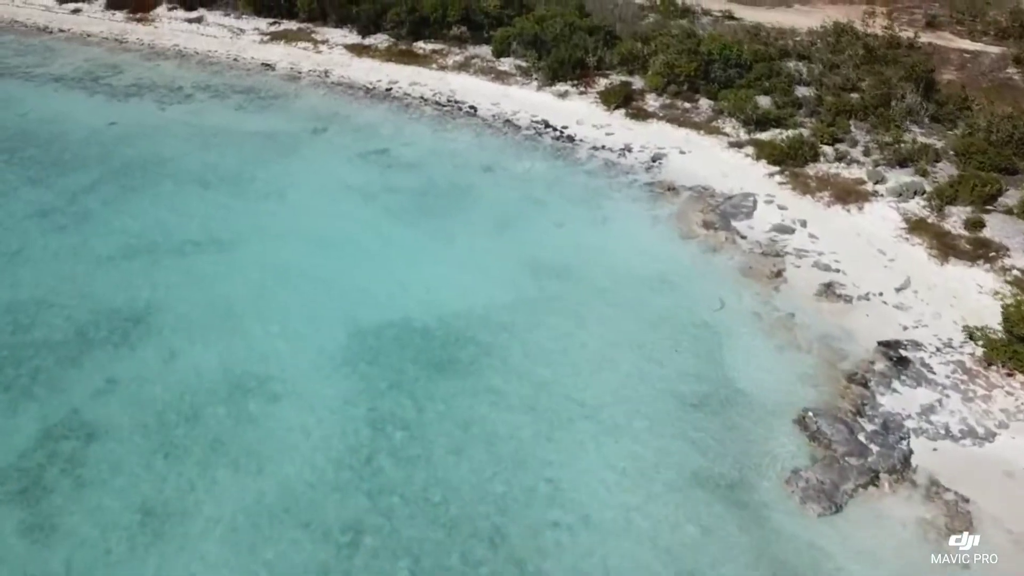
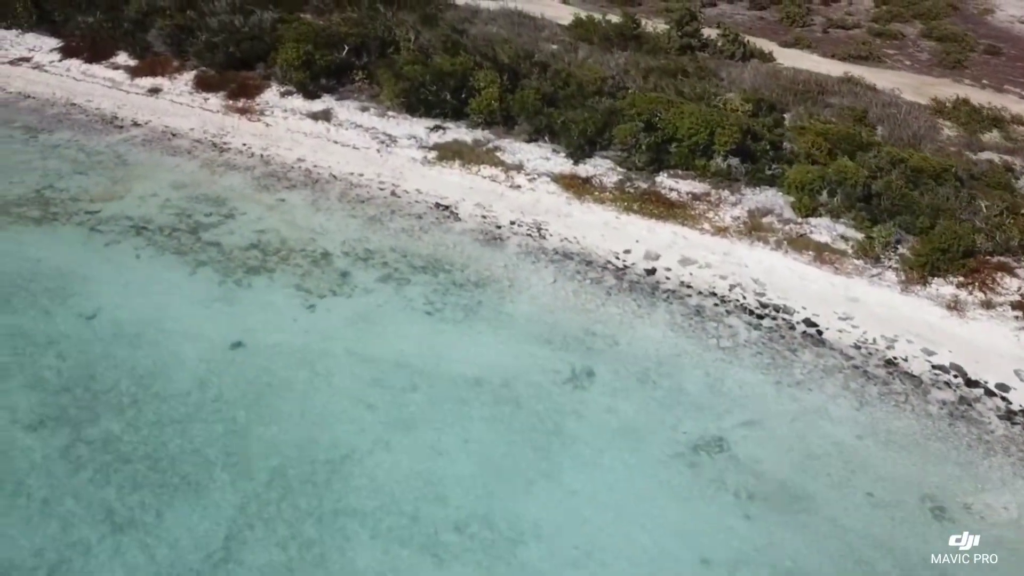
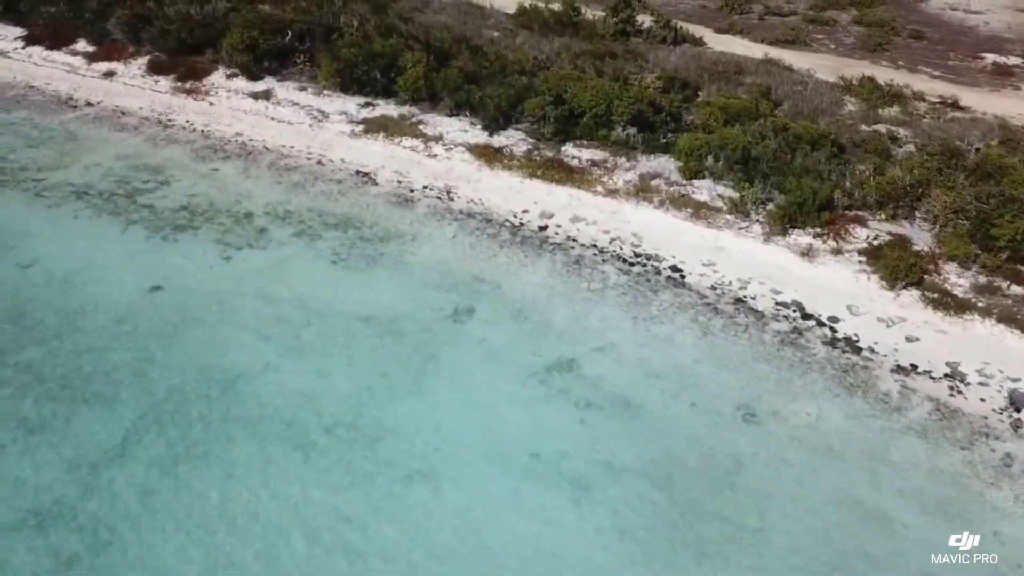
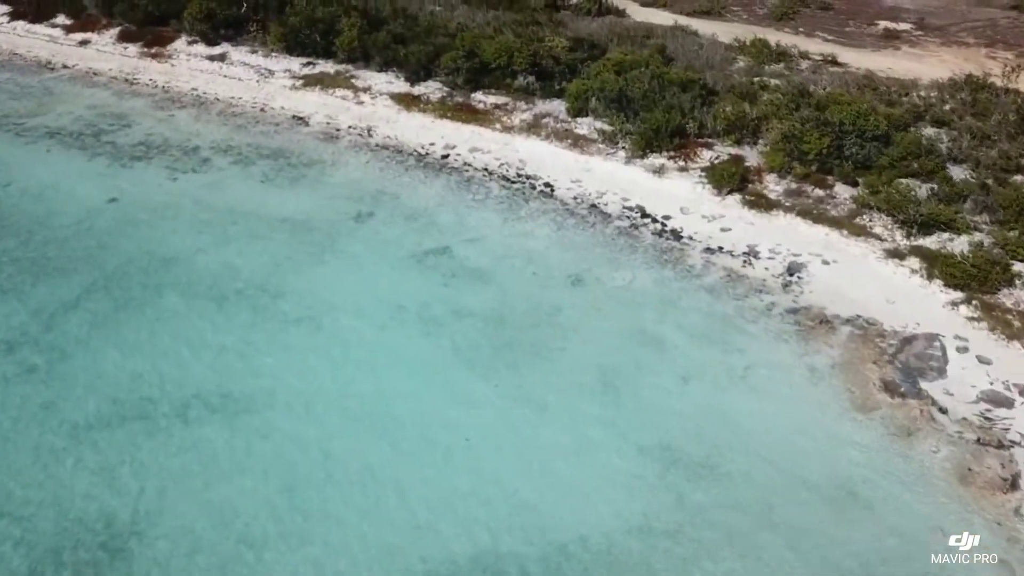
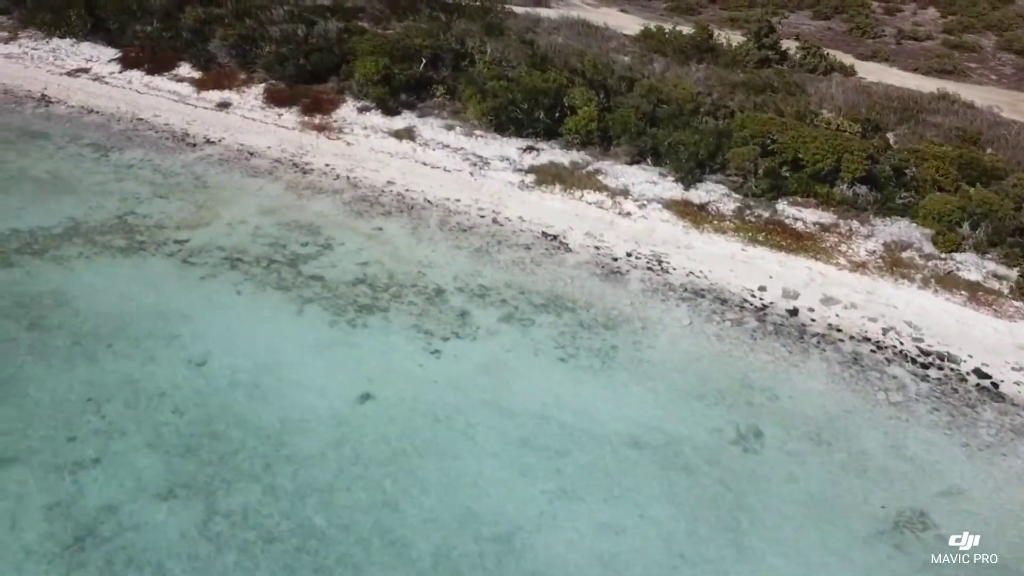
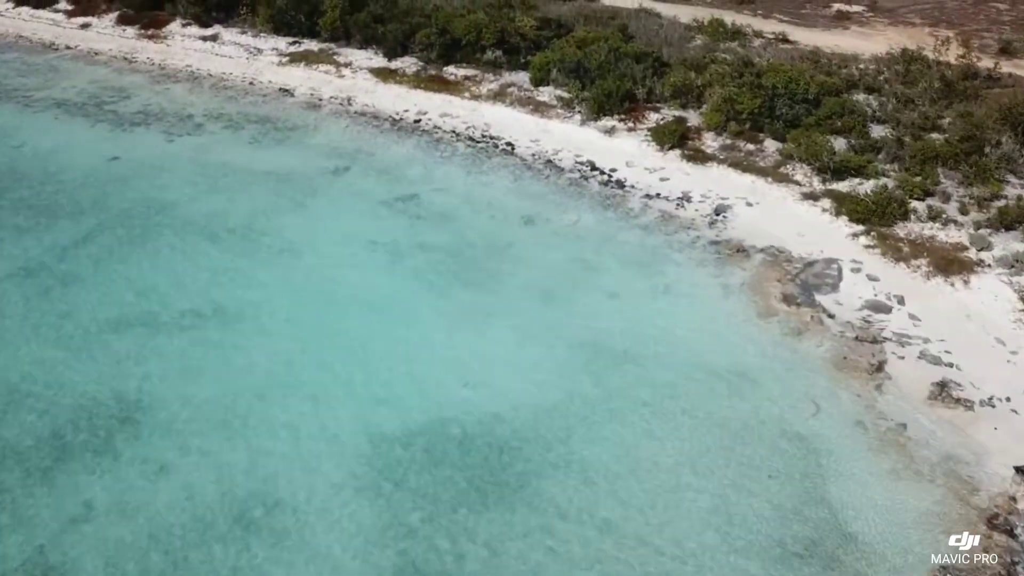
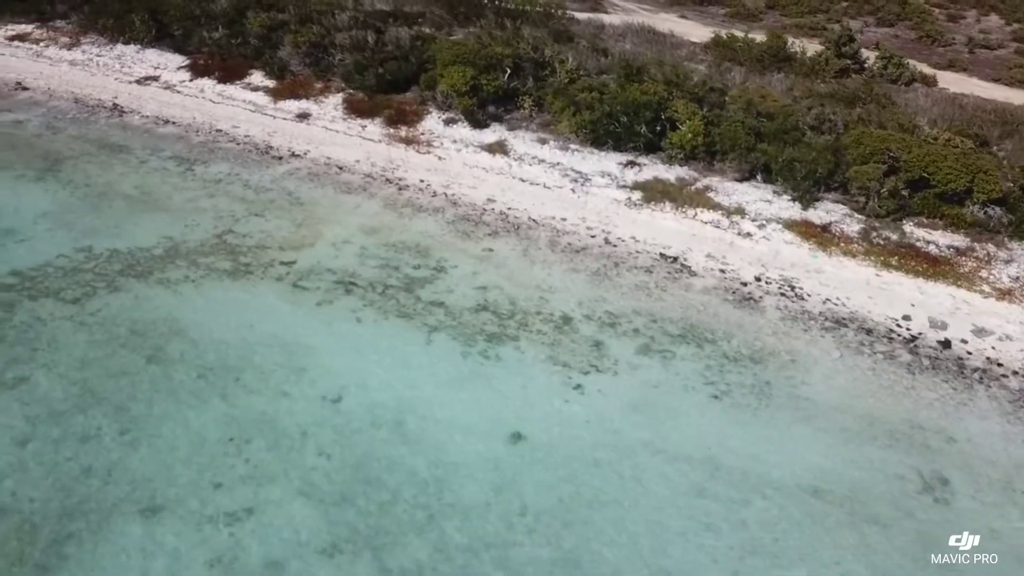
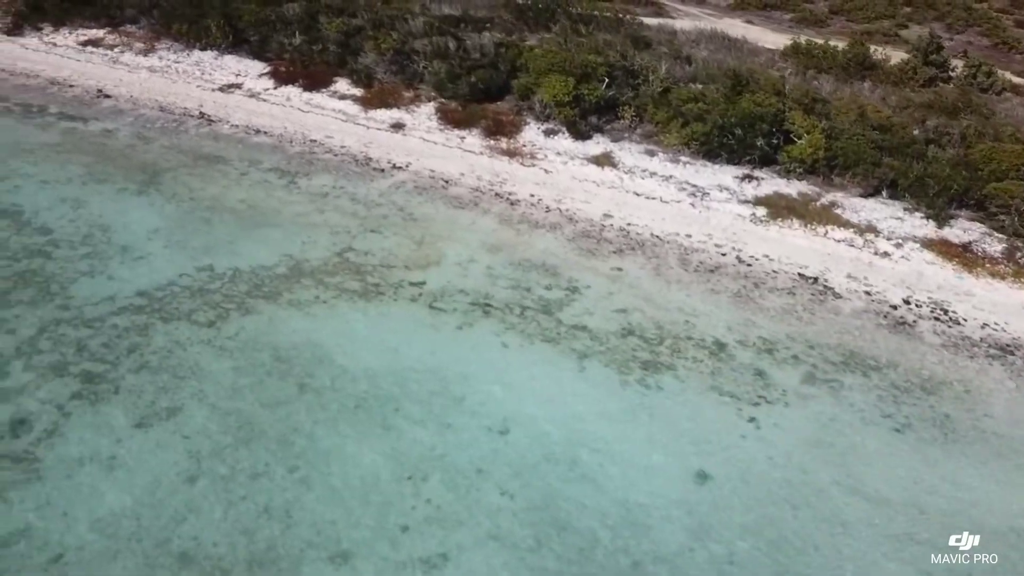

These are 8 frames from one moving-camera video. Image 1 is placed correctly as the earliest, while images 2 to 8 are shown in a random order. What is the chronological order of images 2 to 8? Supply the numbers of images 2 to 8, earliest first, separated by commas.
6, 4, 3, 2, 5, 7, 8
